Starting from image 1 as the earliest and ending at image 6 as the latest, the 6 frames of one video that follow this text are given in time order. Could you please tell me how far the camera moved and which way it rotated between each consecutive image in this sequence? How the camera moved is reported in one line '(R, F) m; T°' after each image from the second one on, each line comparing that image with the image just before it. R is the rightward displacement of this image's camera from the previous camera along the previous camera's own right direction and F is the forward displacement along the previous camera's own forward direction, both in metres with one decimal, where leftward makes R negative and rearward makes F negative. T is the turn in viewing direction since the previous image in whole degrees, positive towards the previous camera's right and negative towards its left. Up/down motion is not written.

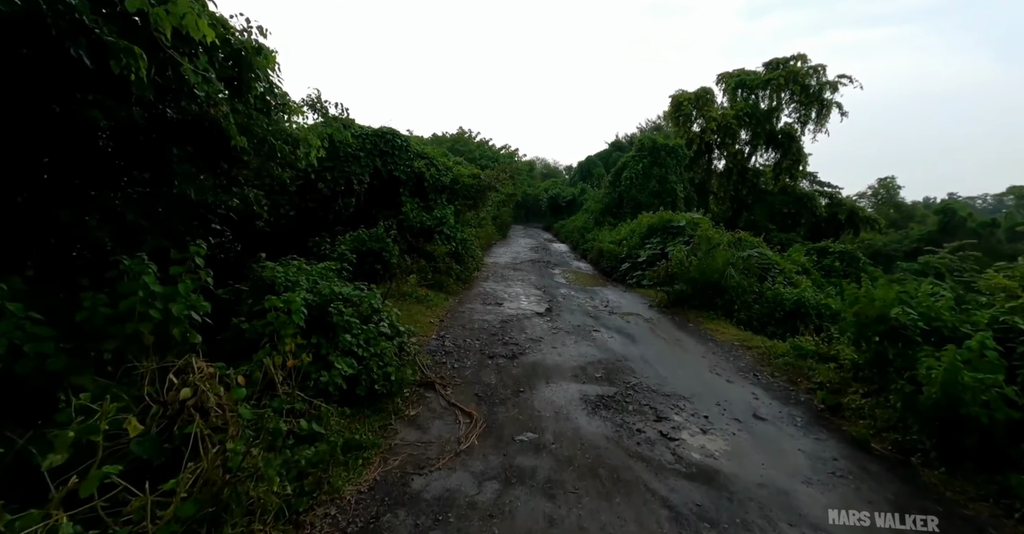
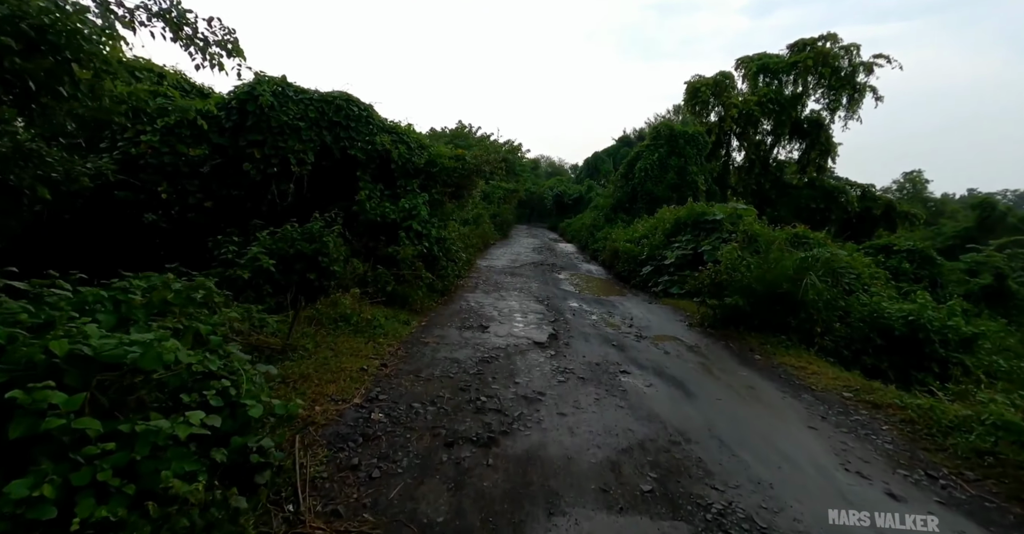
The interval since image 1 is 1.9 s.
(+0.2, +1.9) m; -1°
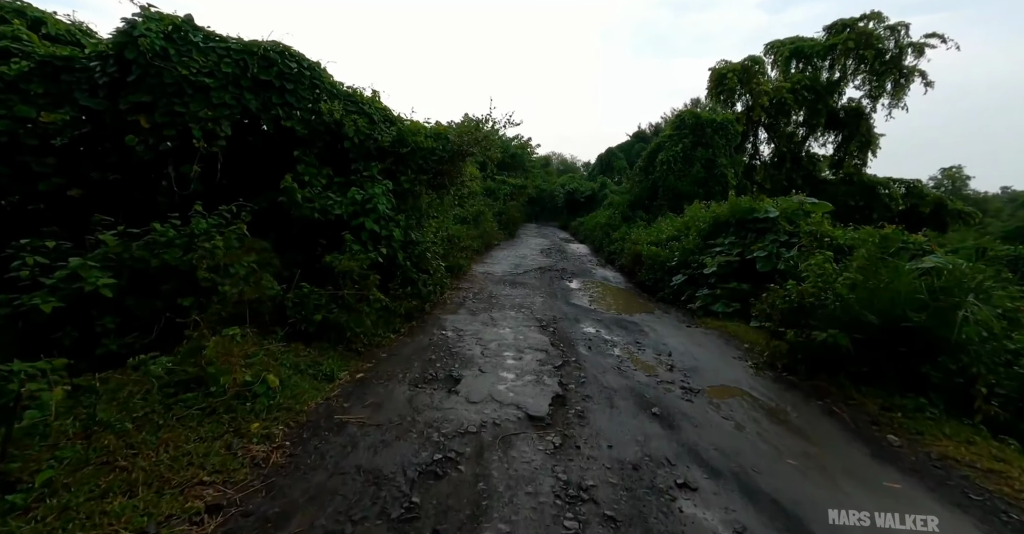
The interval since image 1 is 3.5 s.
(+0.2, +1.7) m; -1°
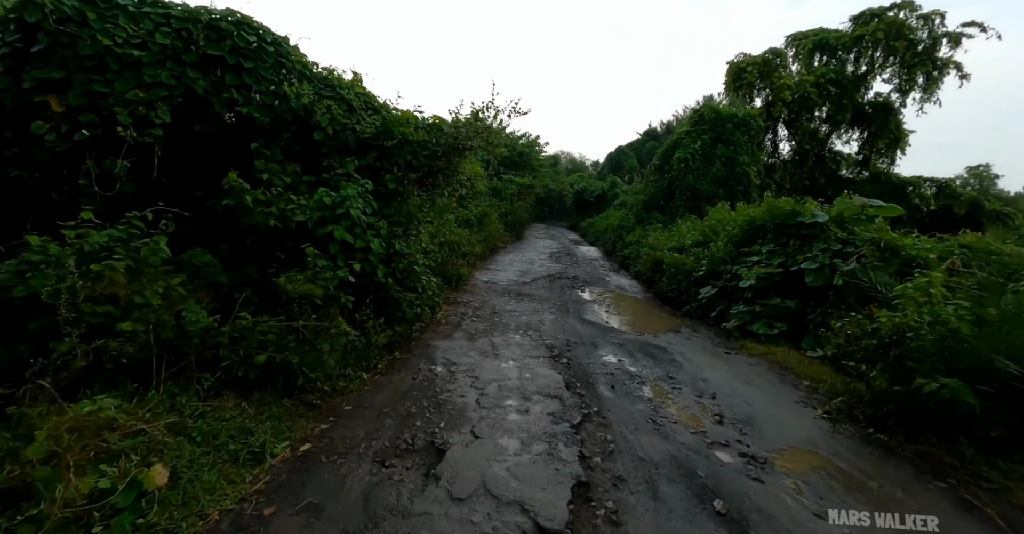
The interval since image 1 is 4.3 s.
(0.0, +0.9) m; -1°
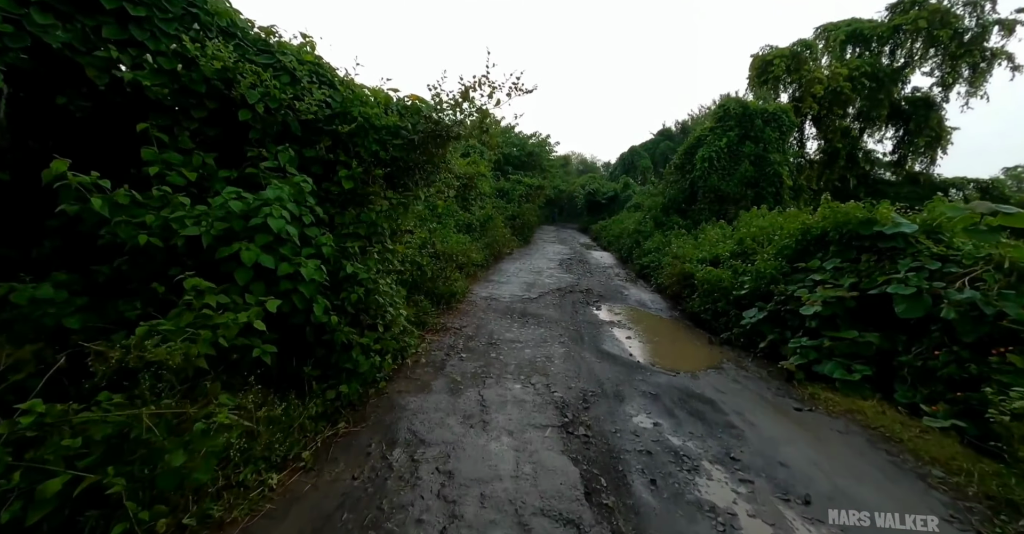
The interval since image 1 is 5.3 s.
(+0.1, +1.2) m; -1°
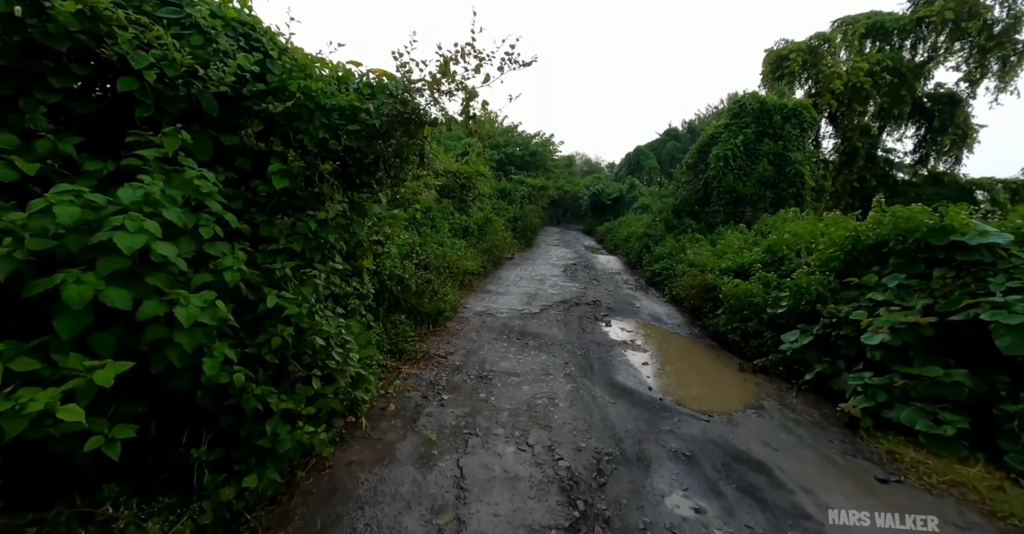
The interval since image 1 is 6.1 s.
(+0.1, +0.9) m; 0°
